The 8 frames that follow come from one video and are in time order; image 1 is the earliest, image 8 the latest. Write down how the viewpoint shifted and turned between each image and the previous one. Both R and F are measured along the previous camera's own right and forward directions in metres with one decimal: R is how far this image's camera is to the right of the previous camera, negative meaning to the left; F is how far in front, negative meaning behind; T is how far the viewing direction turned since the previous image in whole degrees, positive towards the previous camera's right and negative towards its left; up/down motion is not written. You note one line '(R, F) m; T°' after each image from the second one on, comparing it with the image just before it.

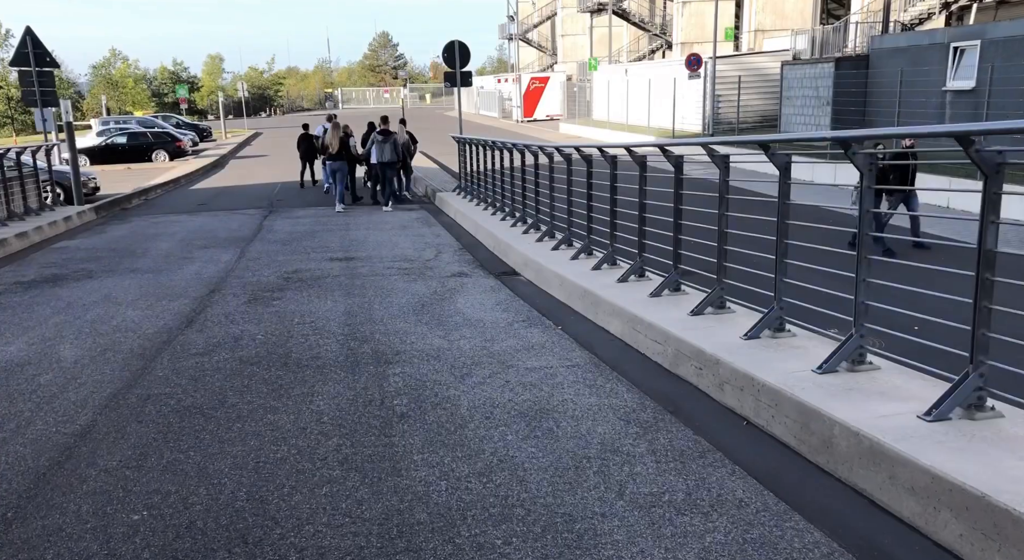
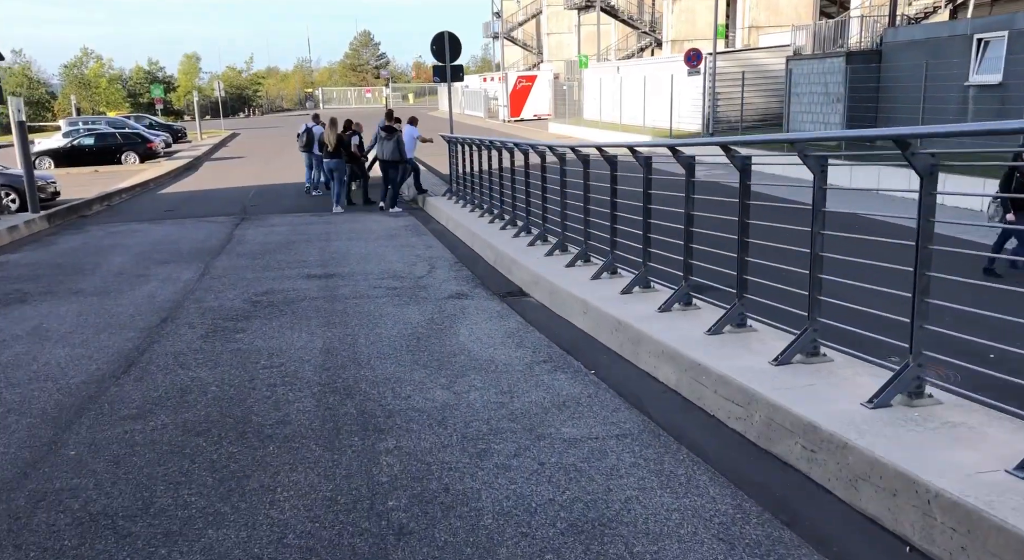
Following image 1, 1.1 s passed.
(-0.2, +1.6) m; +1°
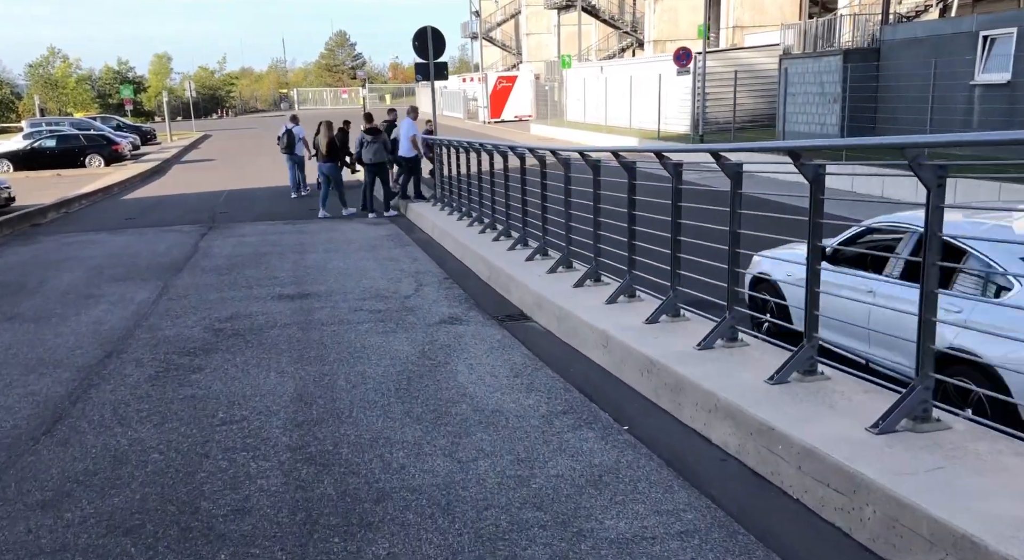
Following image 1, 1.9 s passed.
(-0.2, +1.2) m; +1°
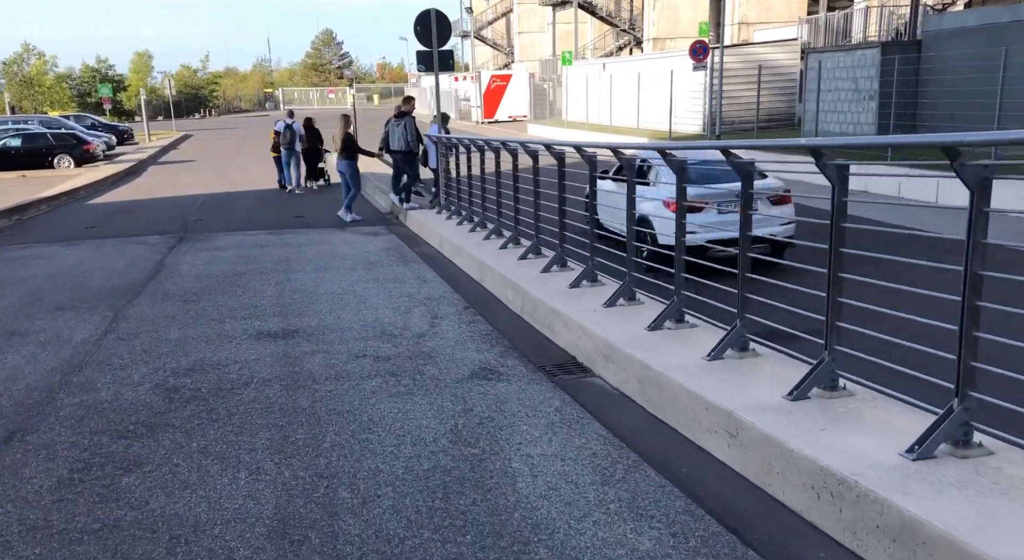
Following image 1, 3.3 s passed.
(-0.5, +2.1) m; +1°
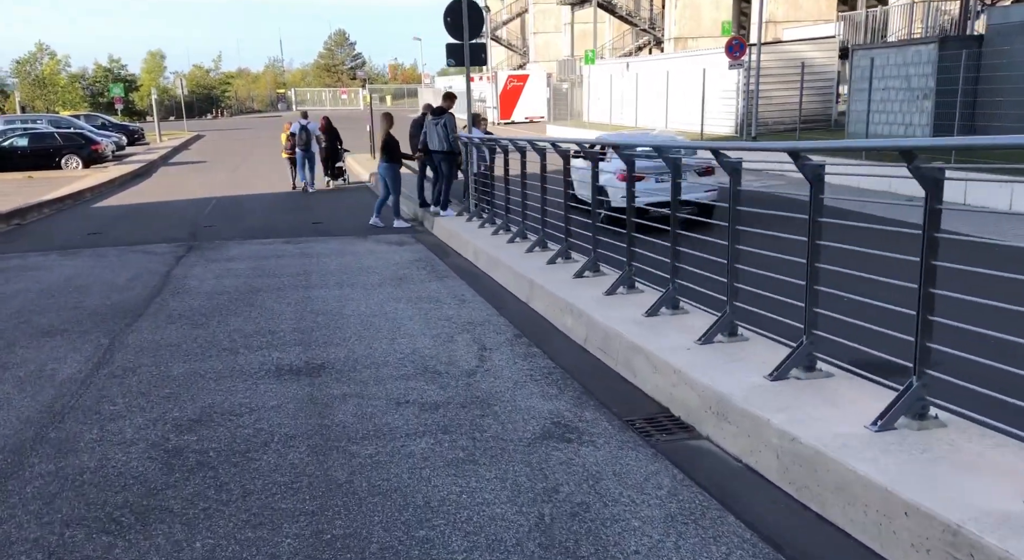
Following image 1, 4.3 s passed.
(-0.4, +1.3) m; -1°
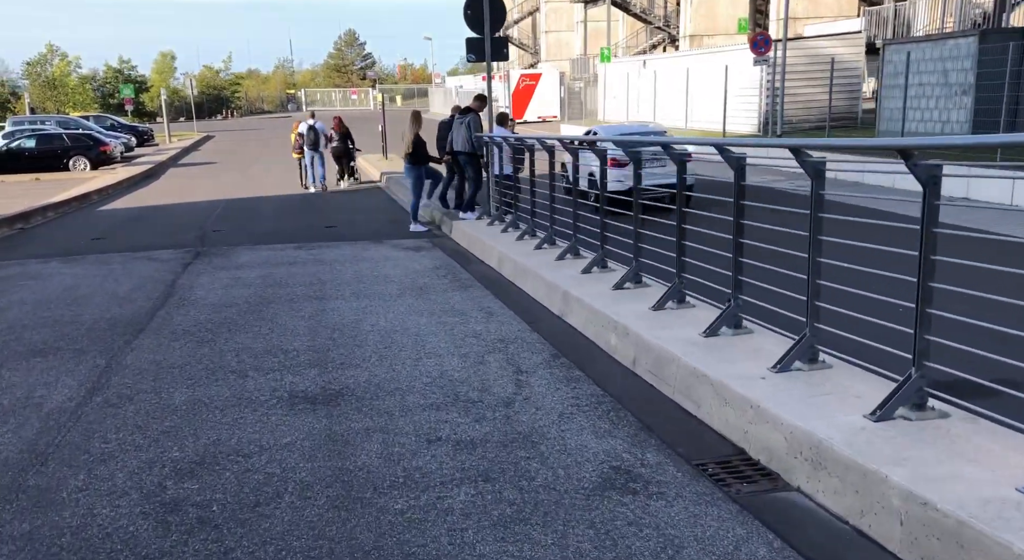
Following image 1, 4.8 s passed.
(-0.2, +0.7) m; -1°
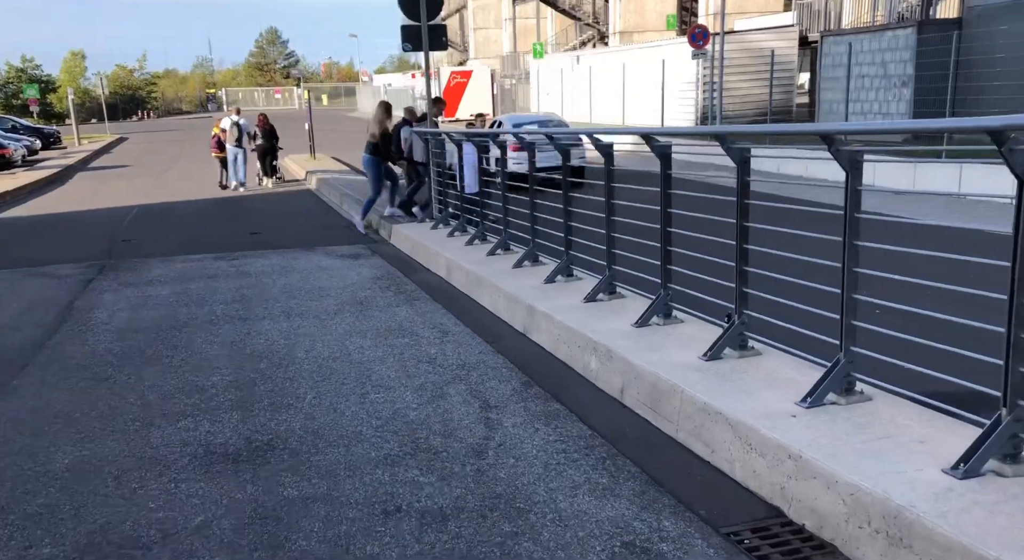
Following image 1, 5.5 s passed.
(-0.2, +1.0) m; +4°
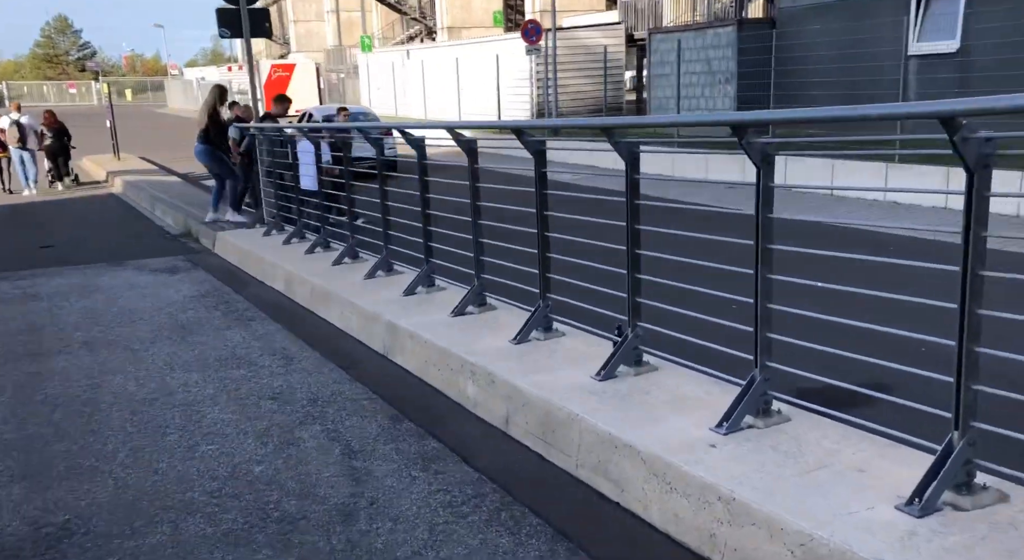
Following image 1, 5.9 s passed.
(-0.2, +0.7) m; +10°
